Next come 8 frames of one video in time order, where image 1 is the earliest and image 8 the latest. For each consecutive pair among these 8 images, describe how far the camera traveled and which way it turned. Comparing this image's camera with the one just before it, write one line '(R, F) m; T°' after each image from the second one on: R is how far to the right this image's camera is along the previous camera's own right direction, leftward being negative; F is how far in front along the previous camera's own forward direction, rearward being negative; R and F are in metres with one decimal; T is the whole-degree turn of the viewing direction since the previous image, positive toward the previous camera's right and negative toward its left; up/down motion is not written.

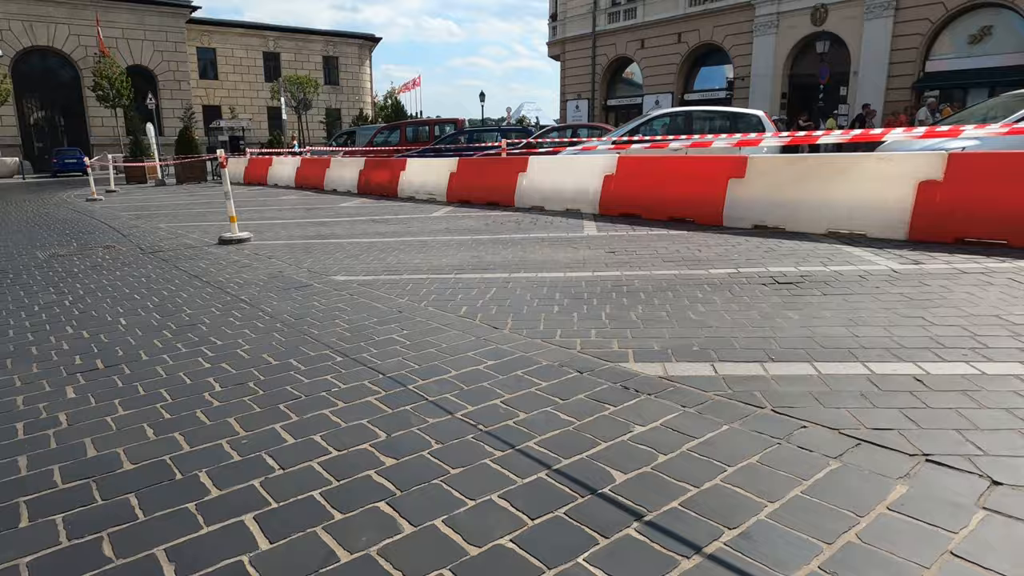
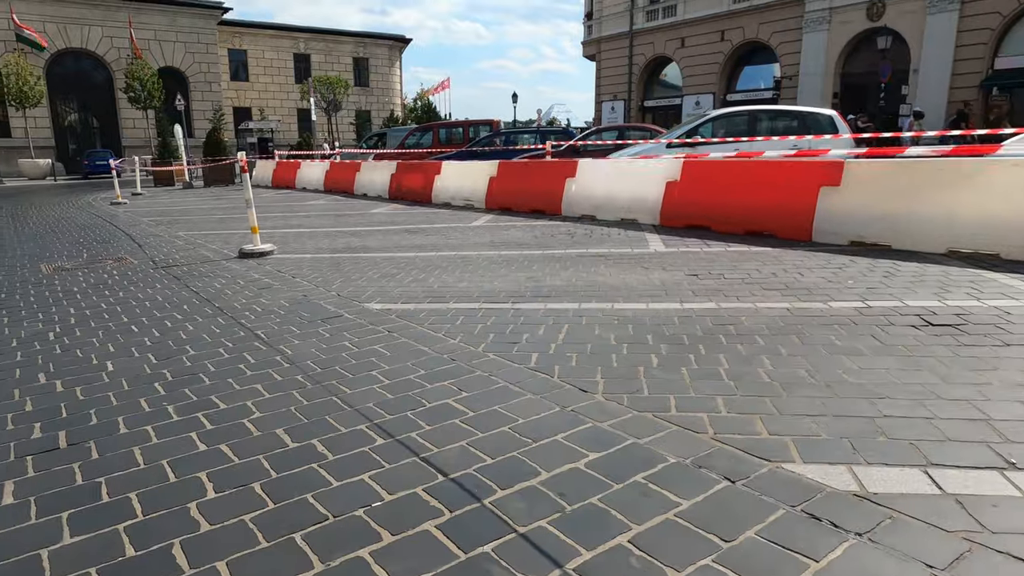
(-0.3, +1.1) m; -2°
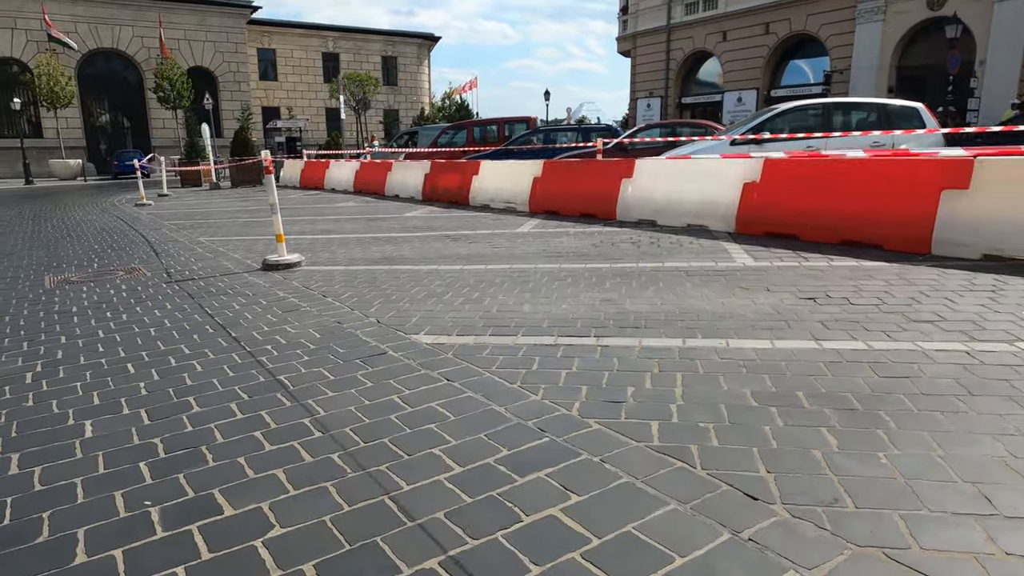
(-0.4, +1.0) m; -2°
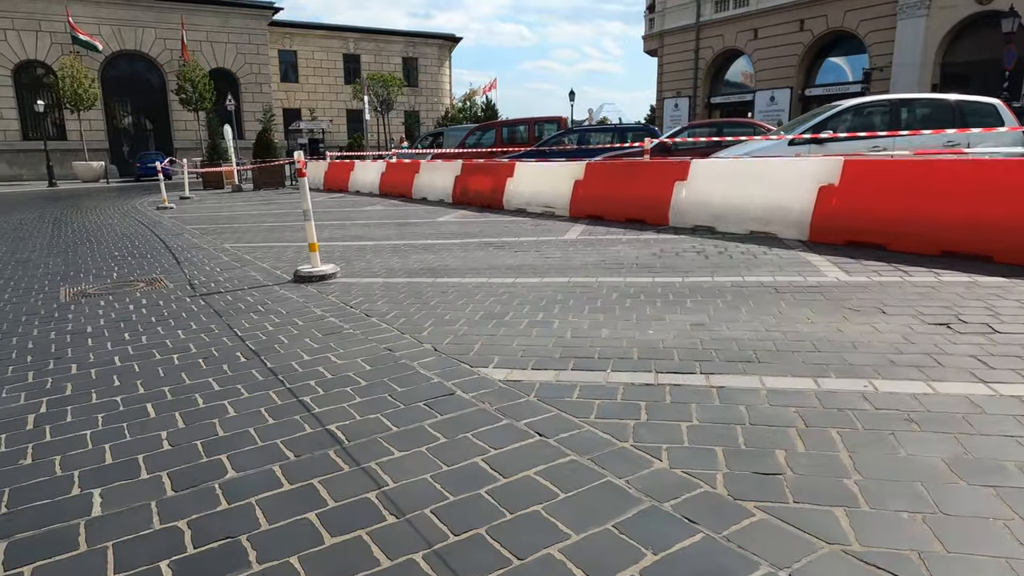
(-0.4, +0.7) m; -1°
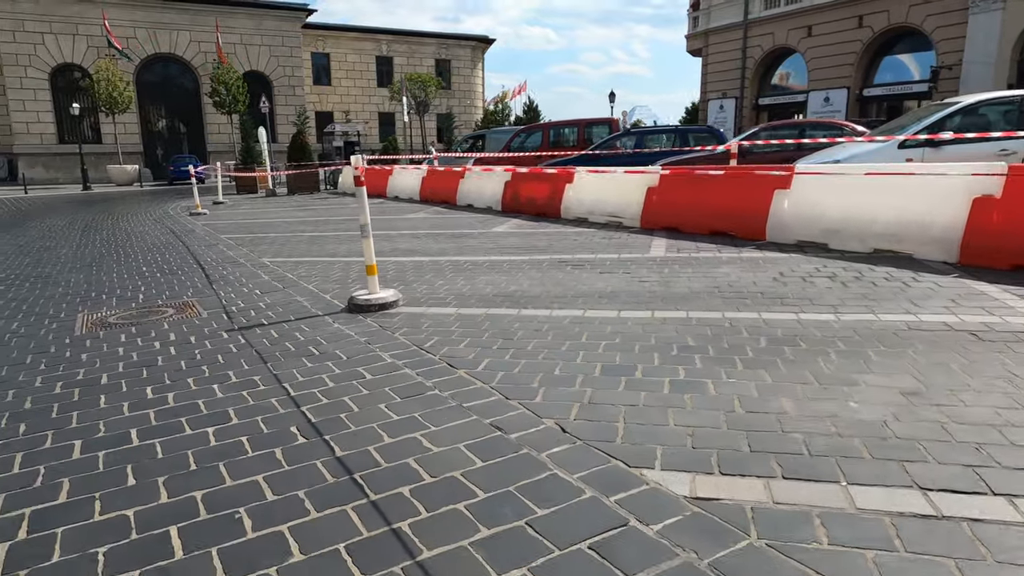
(-0.6, +1.1) m; -2°
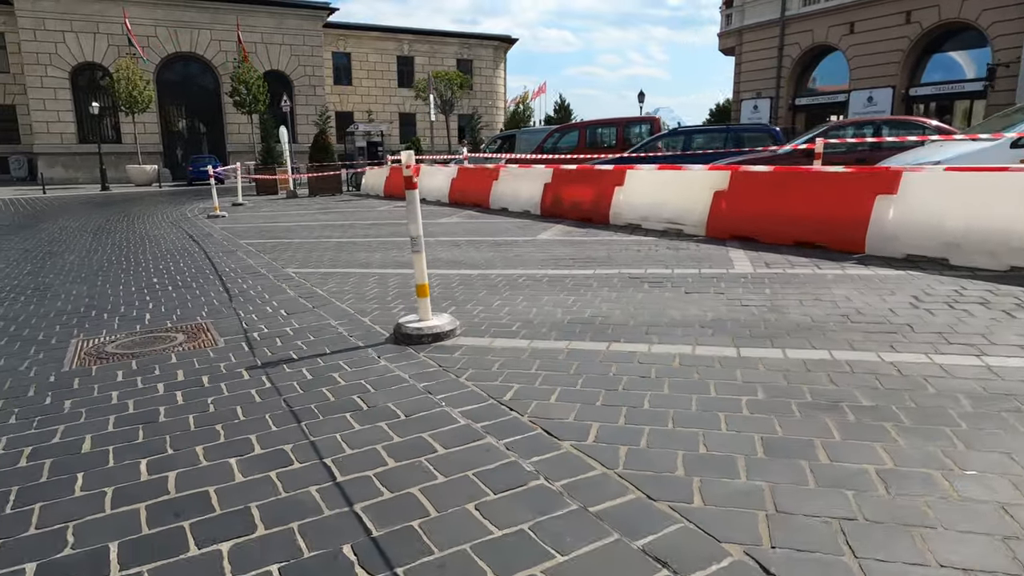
(-0.5, +1.0) m; -1°
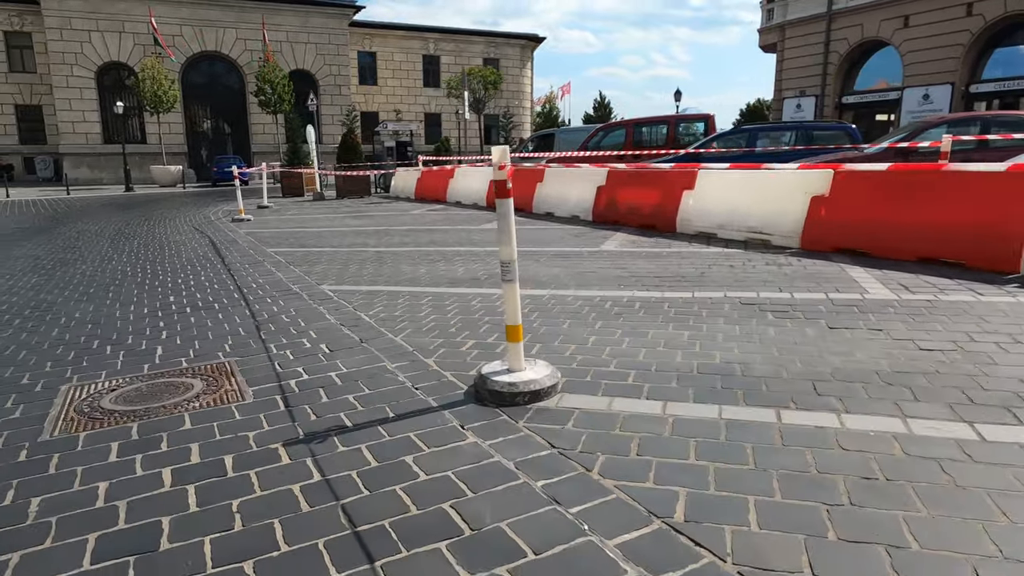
(-0.5, +1.1) m; -2°
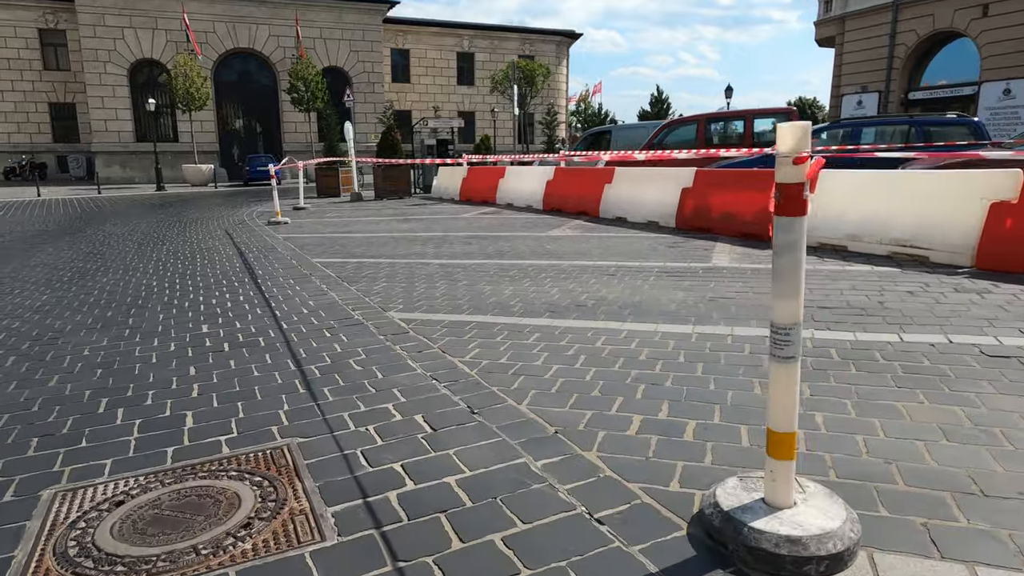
(-0.8, +1.4) m; -2°
